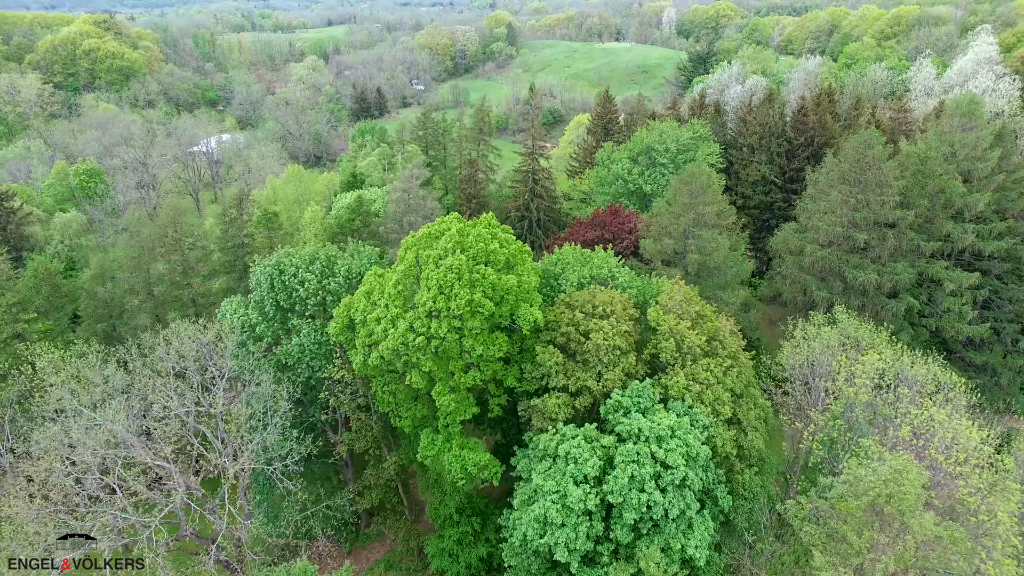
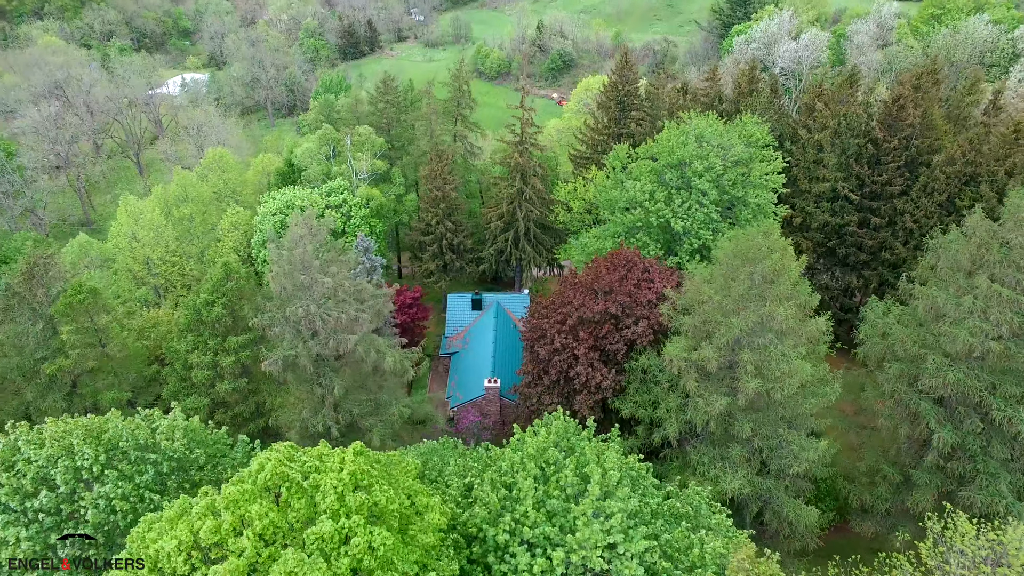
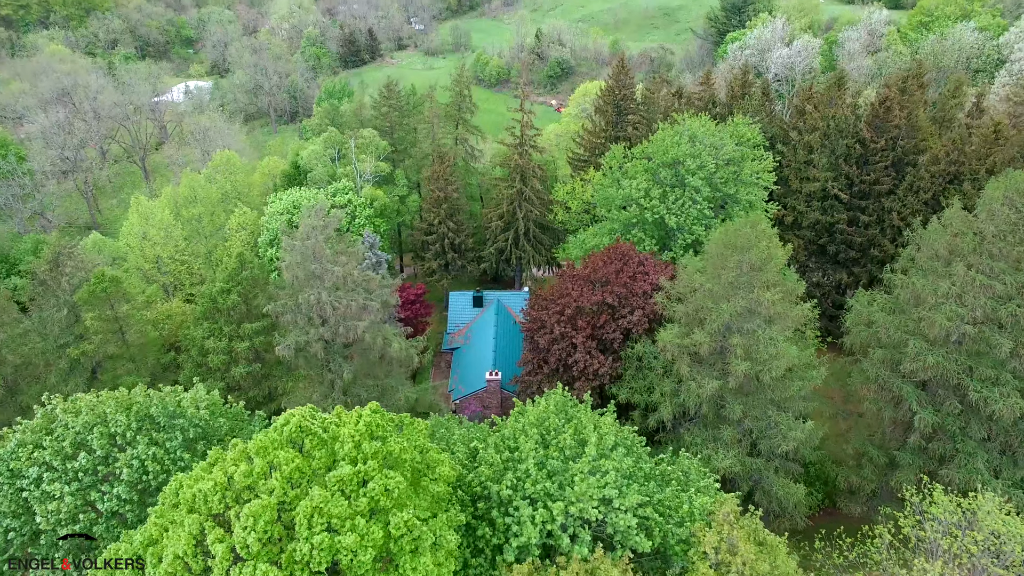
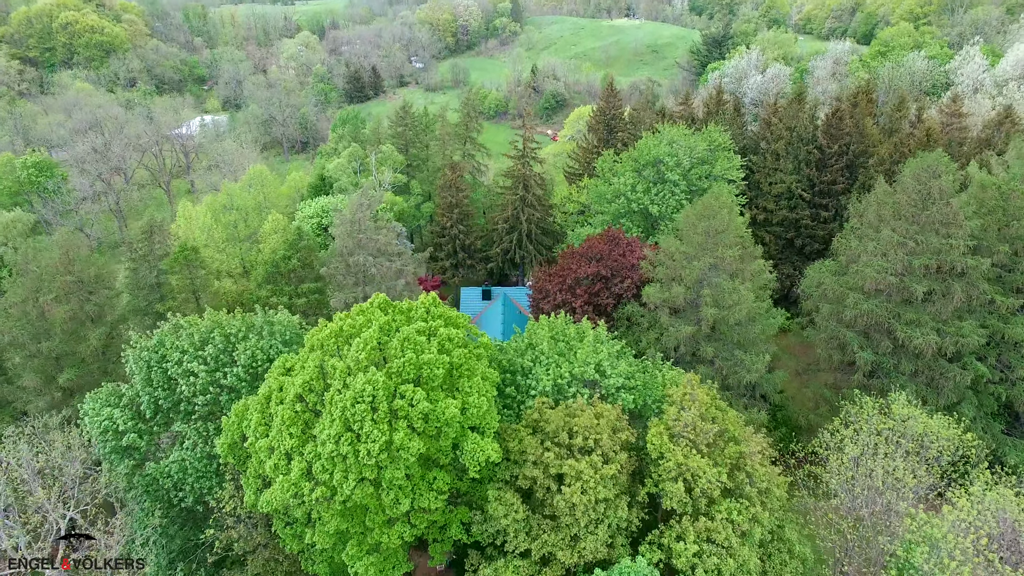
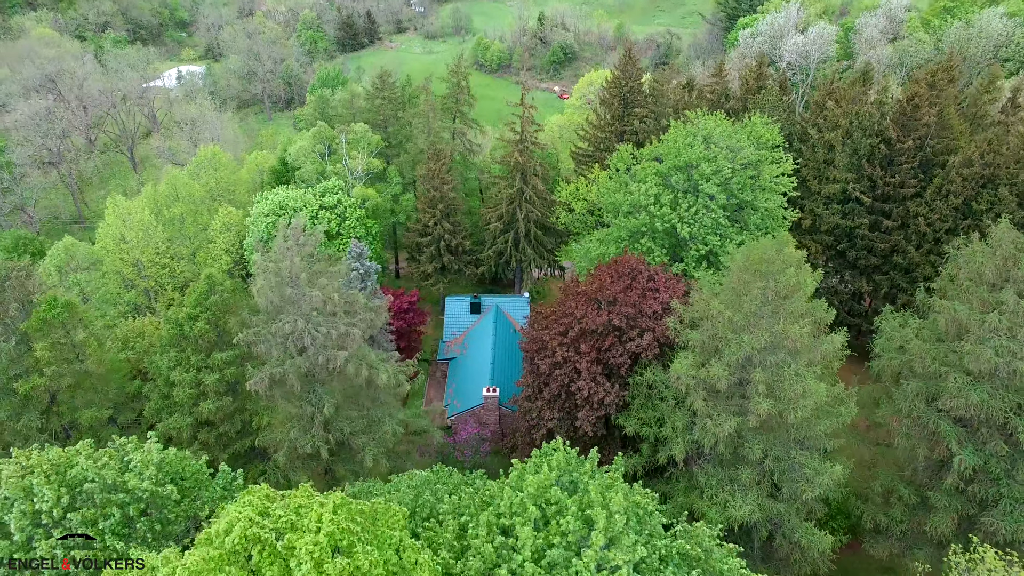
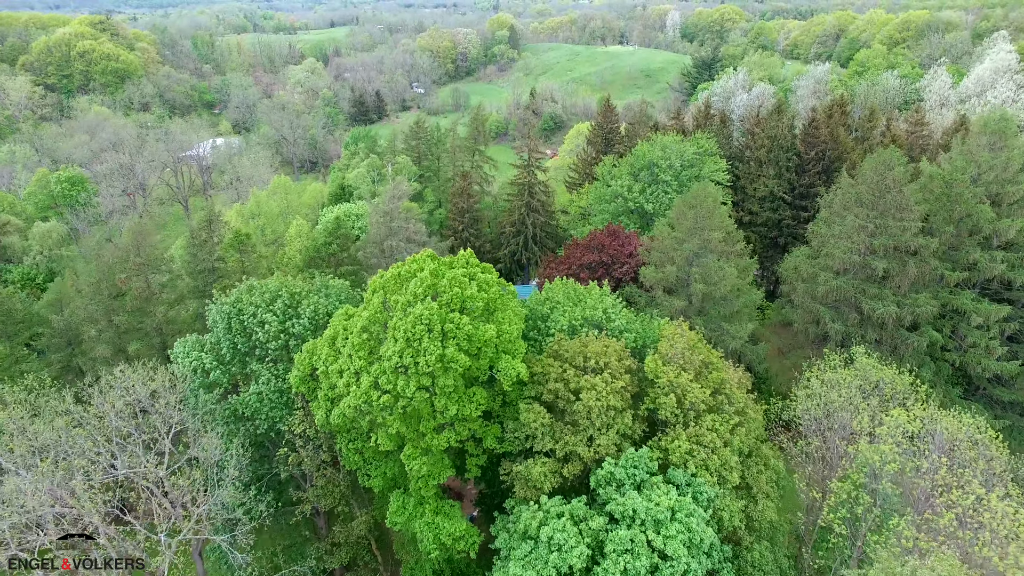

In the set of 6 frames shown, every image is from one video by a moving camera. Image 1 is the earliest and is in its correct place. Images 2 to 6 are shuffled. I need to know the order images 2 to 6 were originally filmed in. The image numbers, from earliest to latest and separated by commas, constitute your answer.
6, 4, 3, 2, 5
